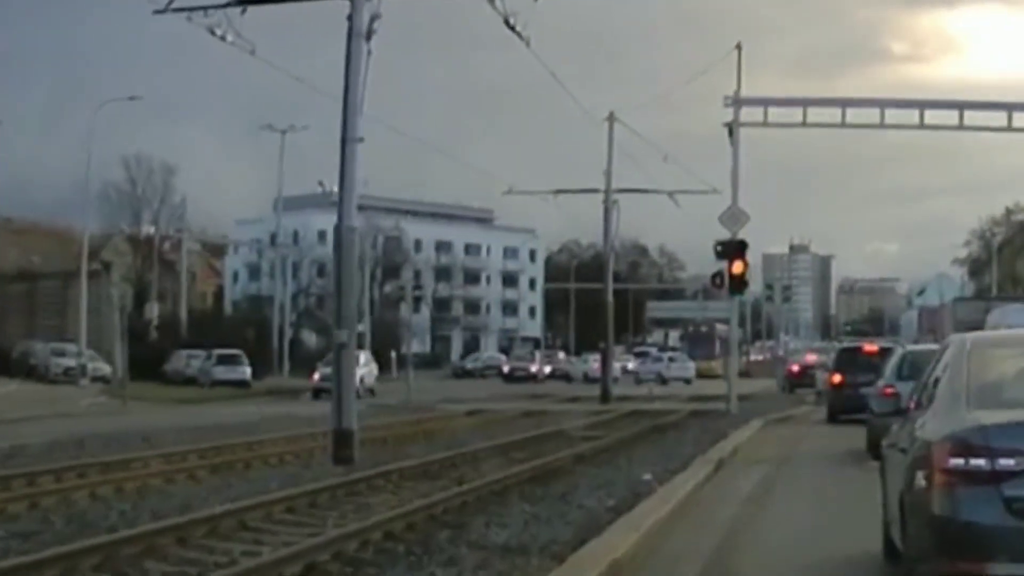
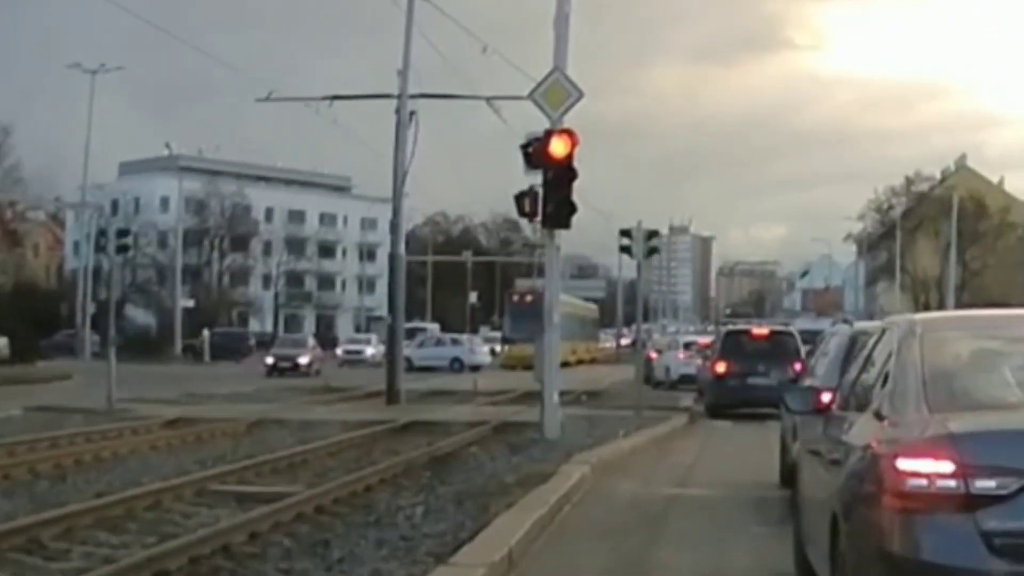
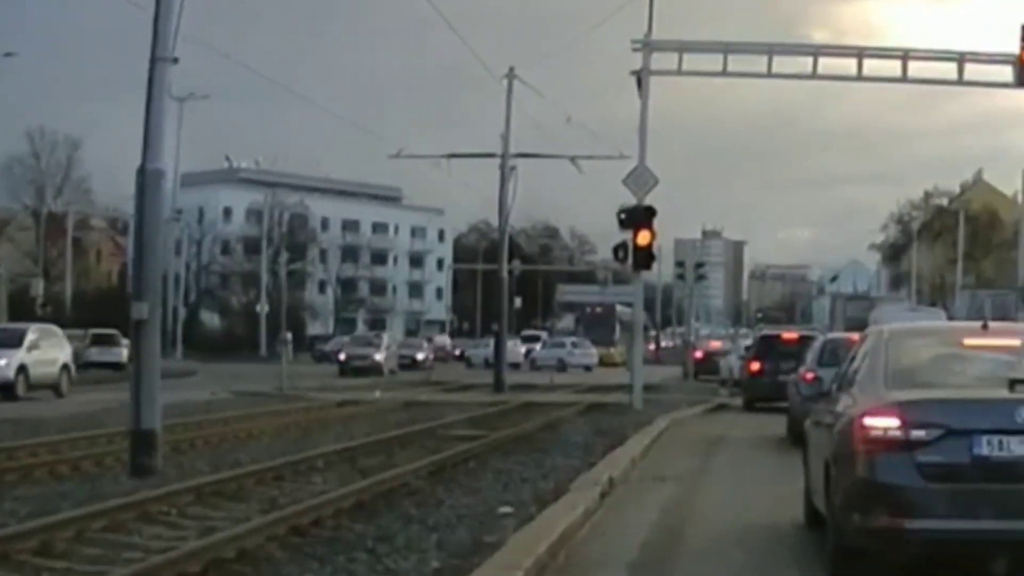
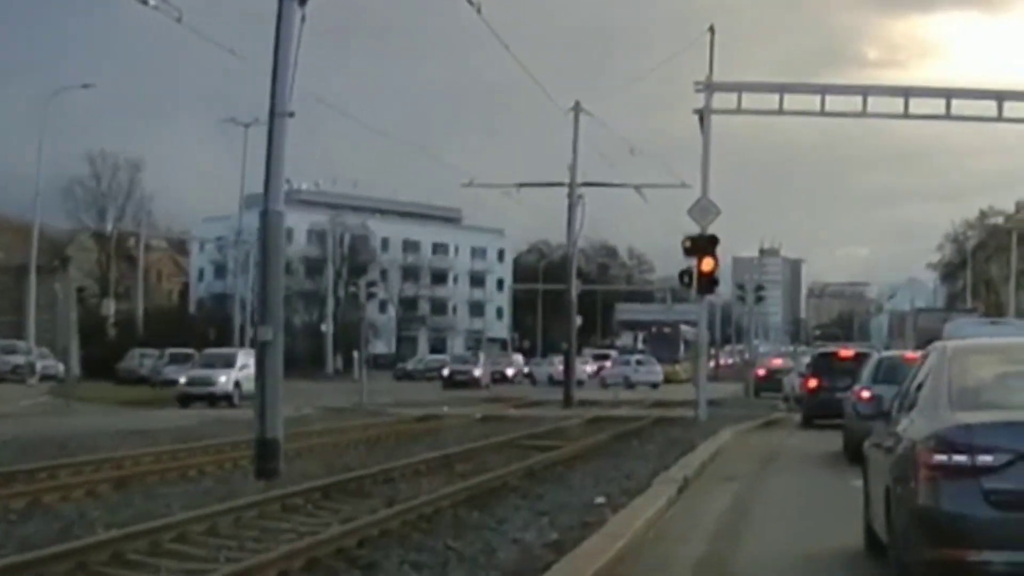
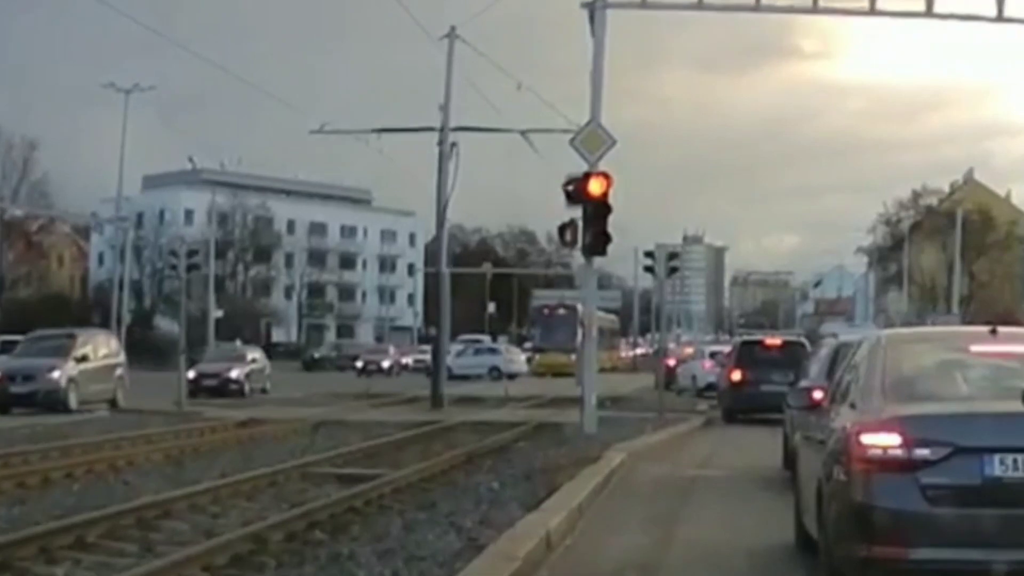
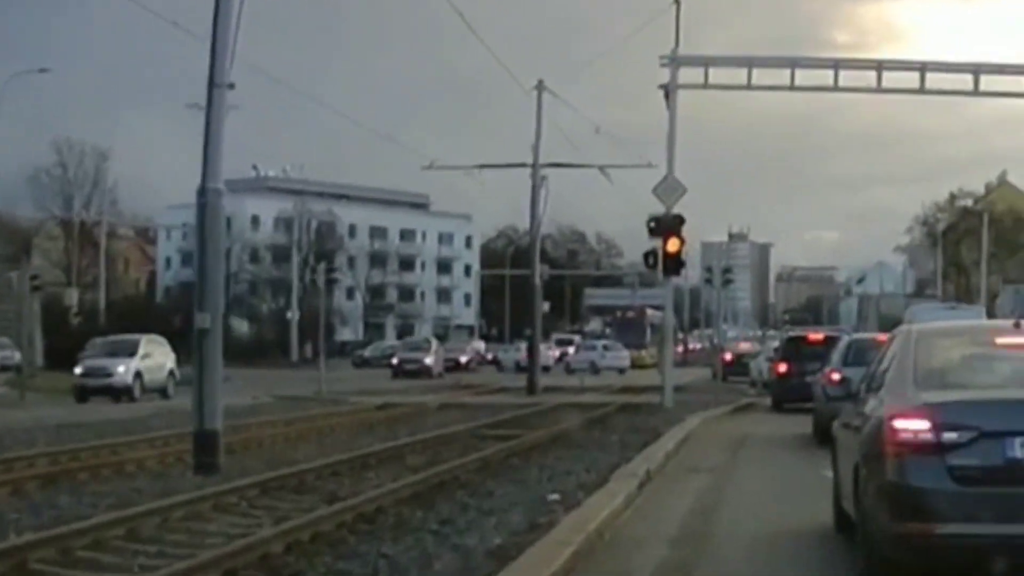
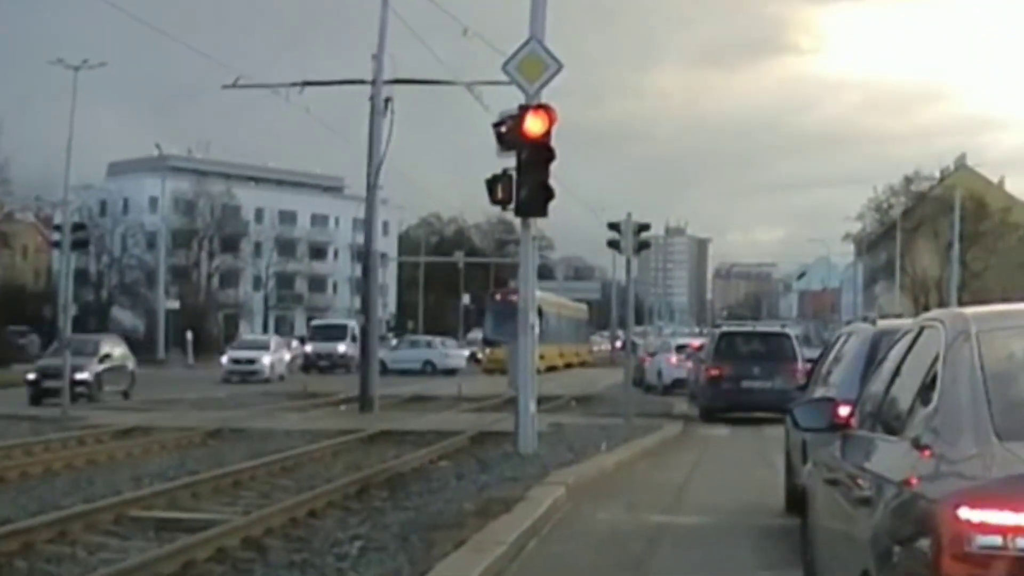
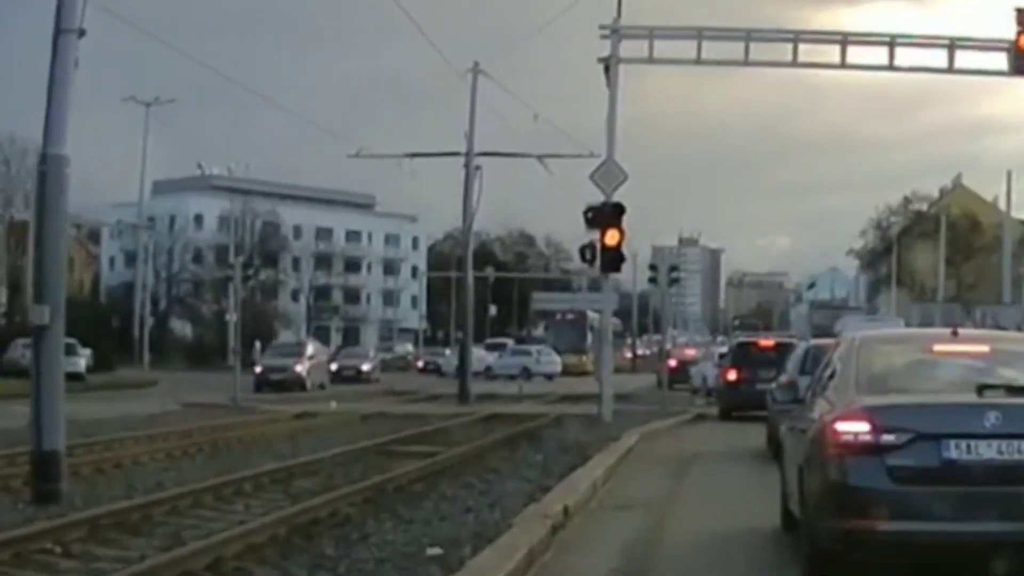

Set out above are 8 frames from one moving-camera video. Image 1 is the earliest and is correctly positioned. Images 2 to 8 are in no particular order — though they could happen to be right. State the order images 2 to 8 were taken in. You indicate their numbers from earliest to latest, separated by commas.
4, 6, 3, 8, 5, 2, 7
